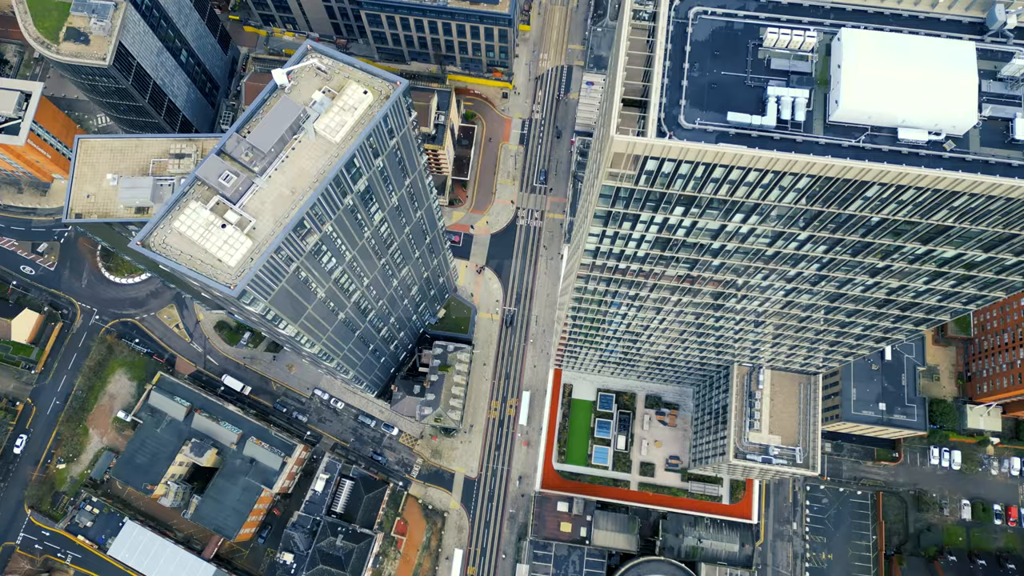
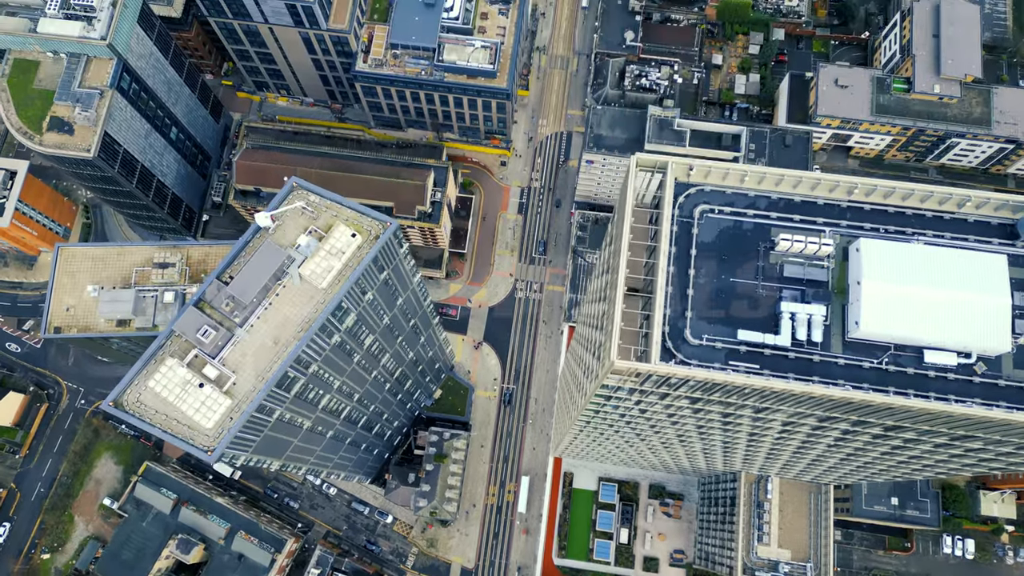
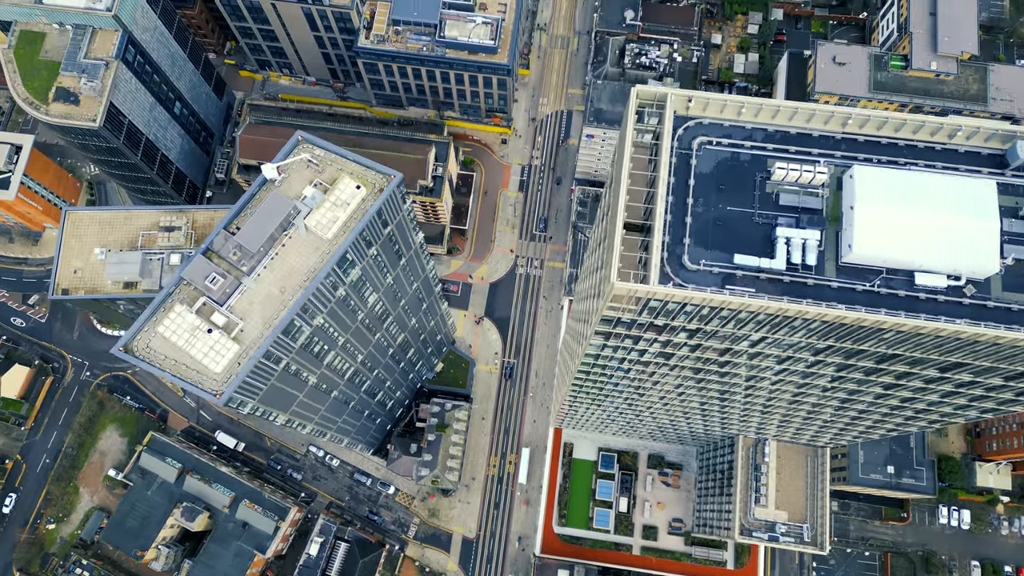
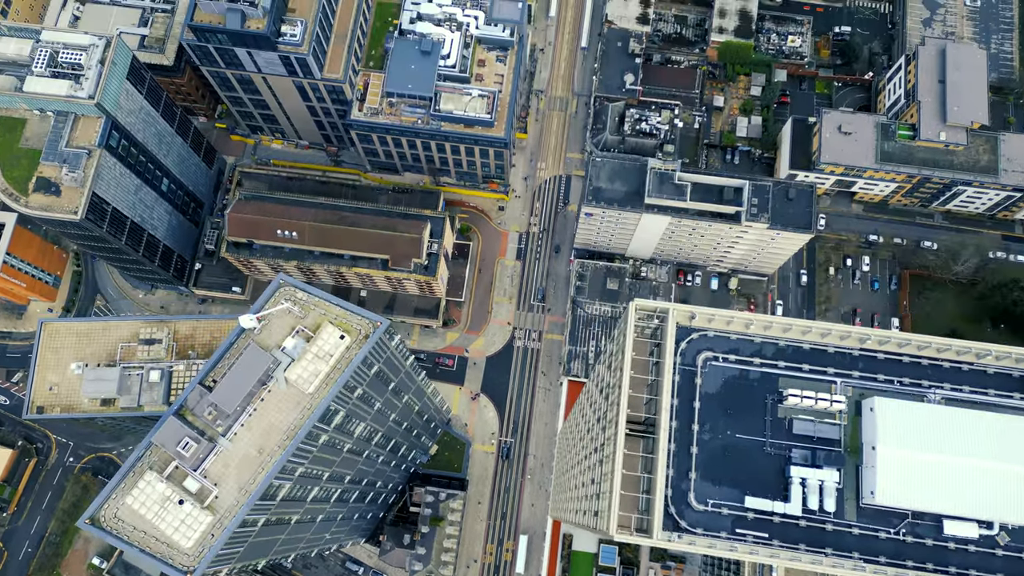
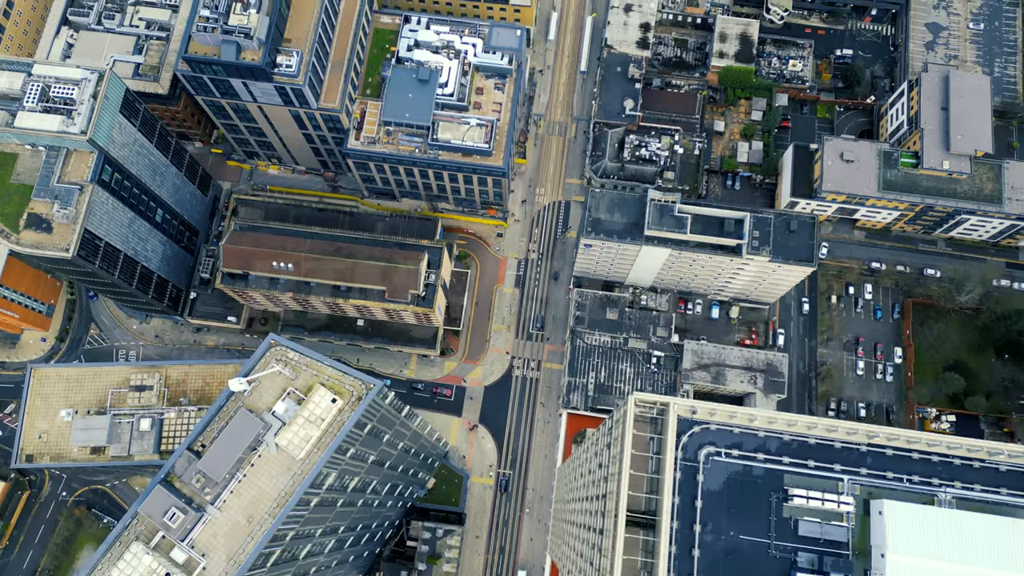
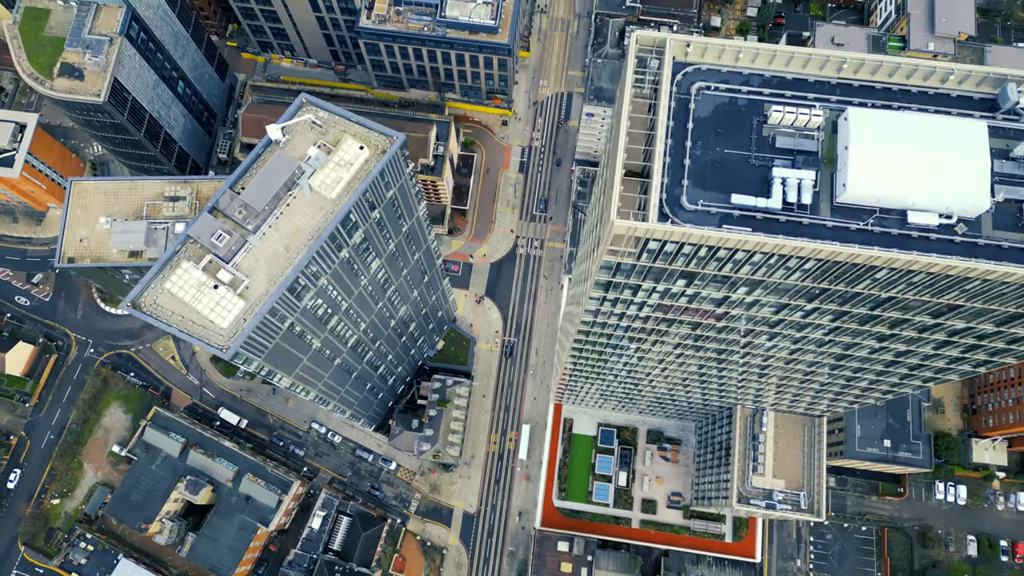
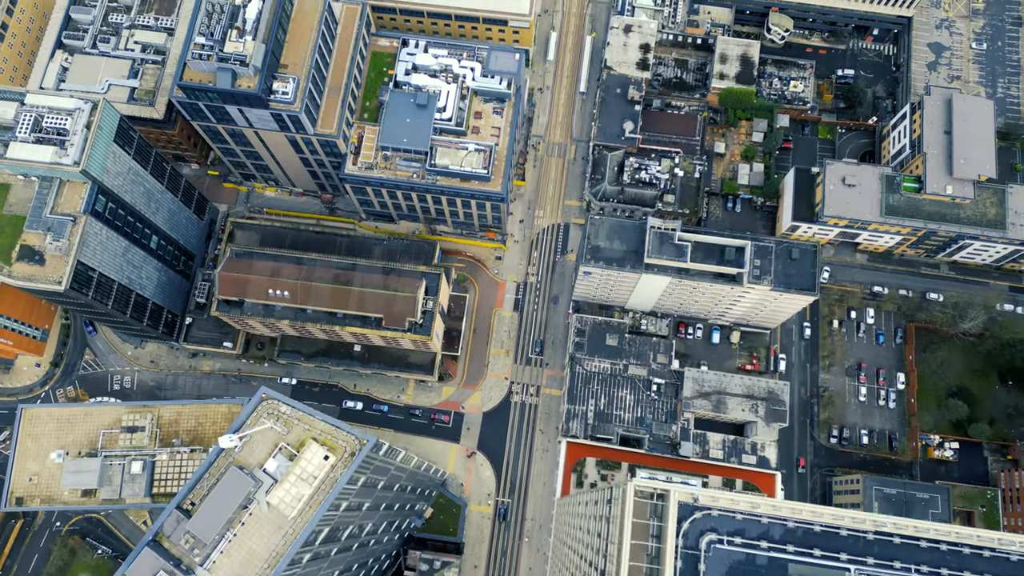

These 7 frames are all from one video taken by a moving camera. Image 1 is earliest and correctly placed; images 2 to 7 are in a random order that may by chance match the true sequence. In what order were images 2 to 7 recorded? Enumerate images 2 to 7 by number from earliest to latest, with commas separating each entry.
6, 3, 2, 4, 5, 7
